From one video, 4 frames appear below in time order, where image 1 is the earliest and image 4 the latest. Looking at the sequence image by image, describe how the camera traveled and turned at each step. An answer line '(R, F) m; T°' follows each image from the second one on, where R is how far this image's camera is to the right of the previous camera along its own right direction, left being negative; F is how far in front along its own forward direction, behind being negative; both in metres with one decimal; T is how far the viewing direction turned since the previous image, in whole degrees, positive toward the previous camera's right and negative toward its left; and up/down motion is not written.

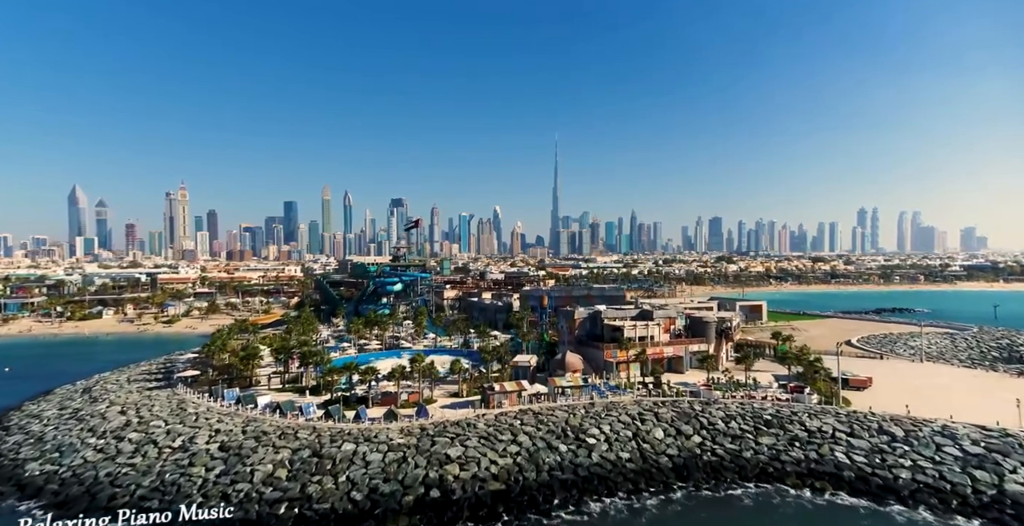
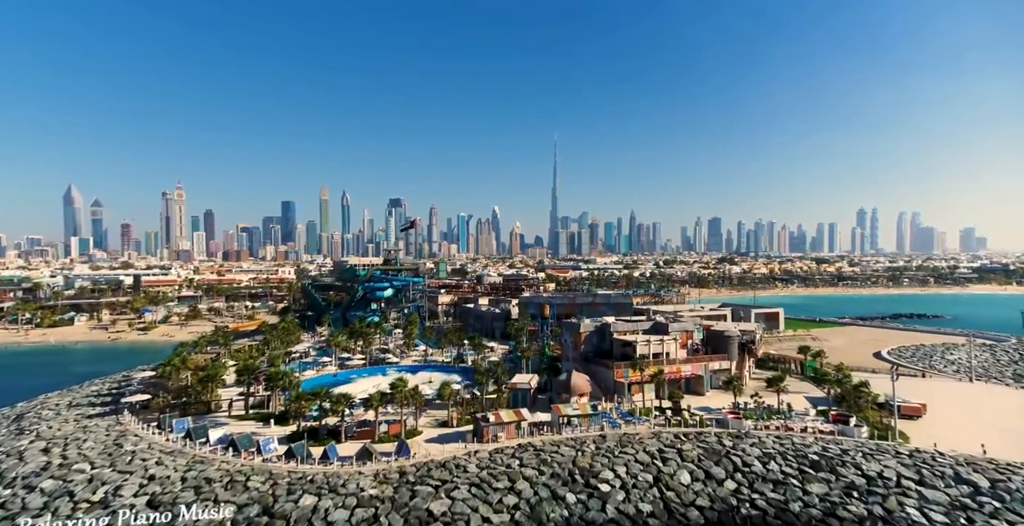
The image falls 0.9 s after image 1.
(+0.1, +5.1) m; 0°
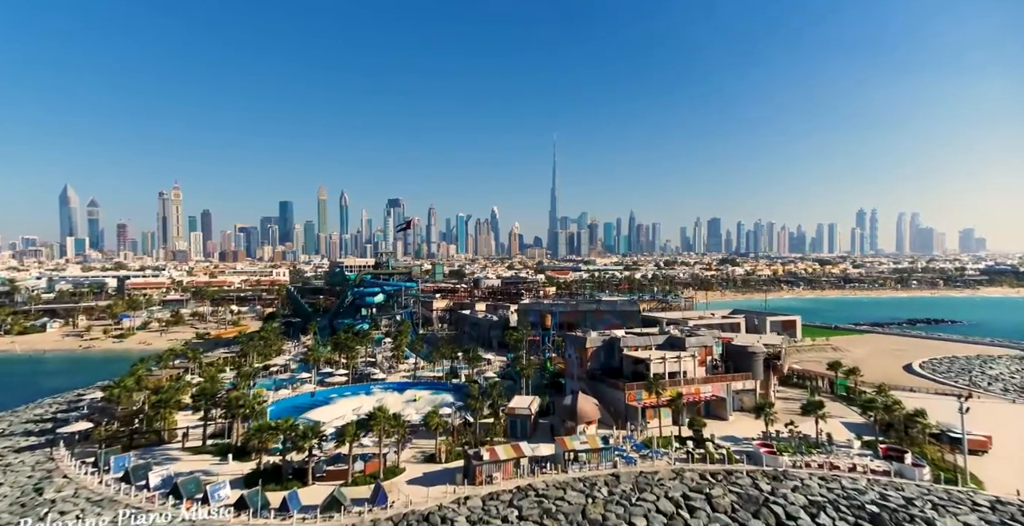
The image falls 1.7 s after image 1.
(+0.1, +4.5) m; 0°
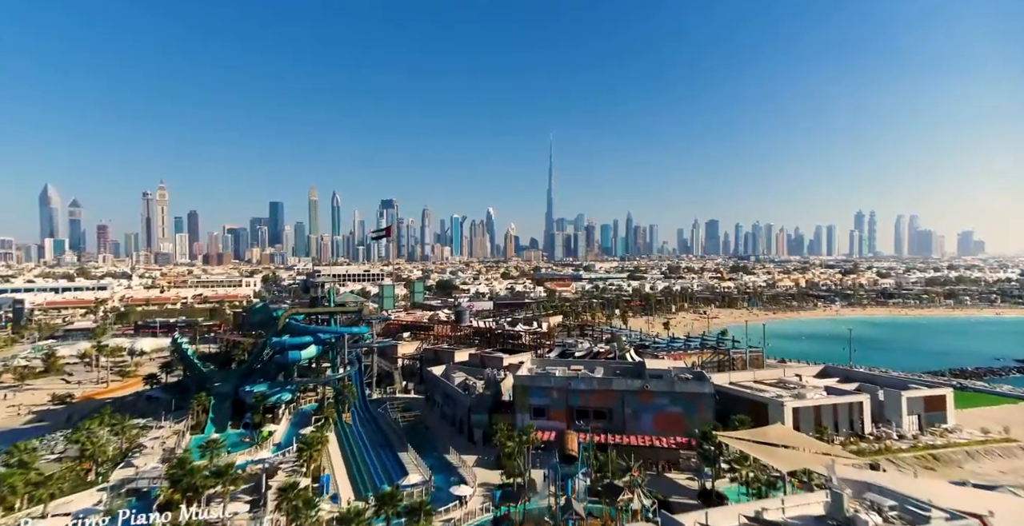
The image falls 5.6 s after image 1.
(+0.2, +23.2) m; 0°
